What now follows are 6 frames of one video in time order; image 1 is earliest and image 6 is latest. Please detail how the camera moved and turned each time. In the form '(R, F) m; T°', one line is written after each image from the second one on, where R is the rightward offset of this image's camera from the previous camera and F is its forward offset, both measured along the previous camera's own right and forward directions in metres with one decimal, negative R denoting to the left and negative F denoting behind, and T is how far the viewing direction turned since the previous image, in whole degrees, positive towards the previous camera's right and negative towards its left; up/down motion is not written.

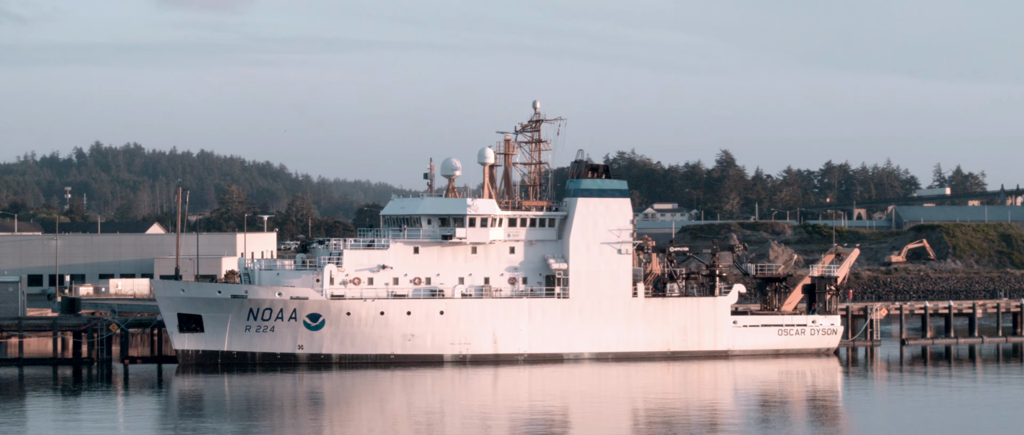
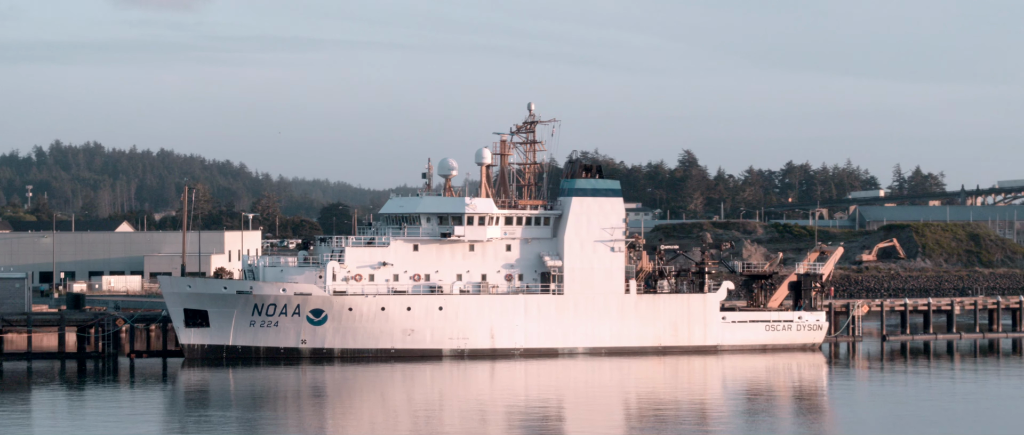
(+0.2, -0.6) m; 0°
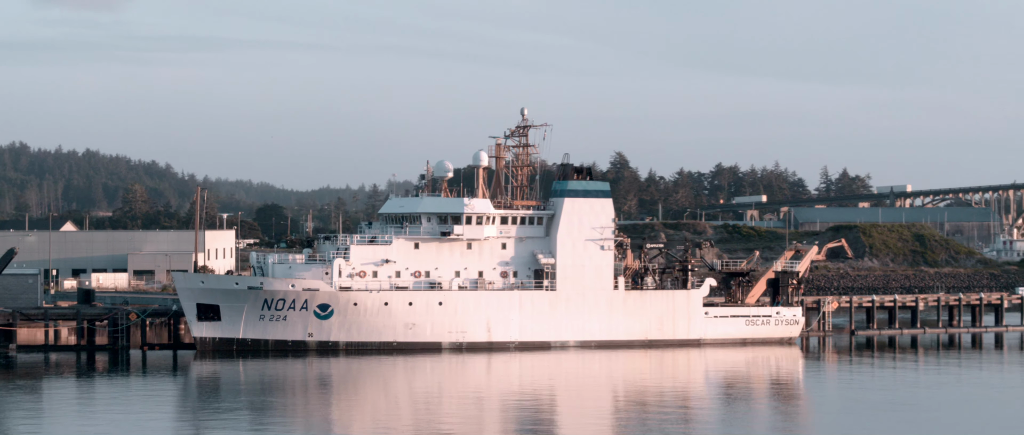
(+0.3, -1.1) m; -1°
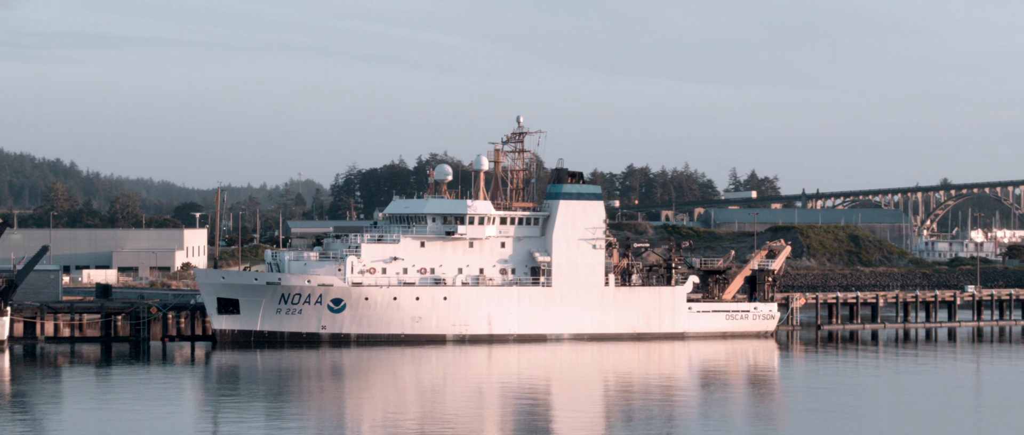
(+0.4, -1.5) m; -1°
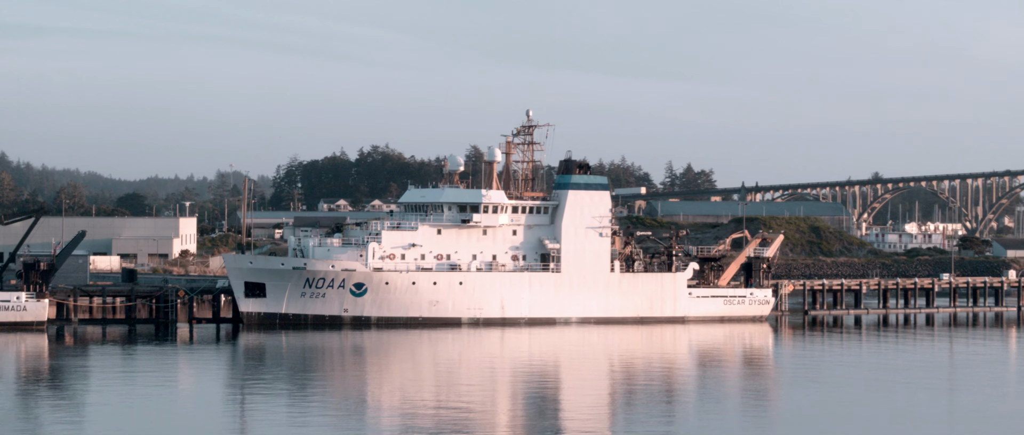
(+0.3, -1.2) m; -1°
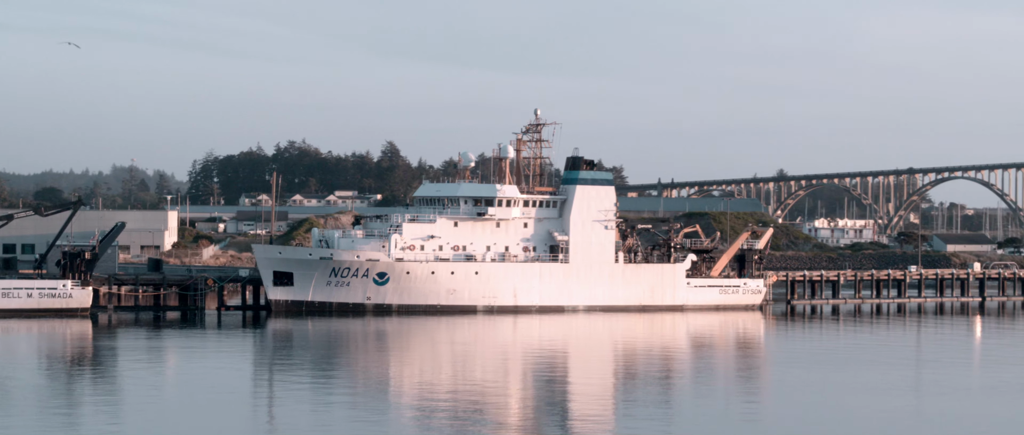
(+0.4, -1.6) m; -2°
